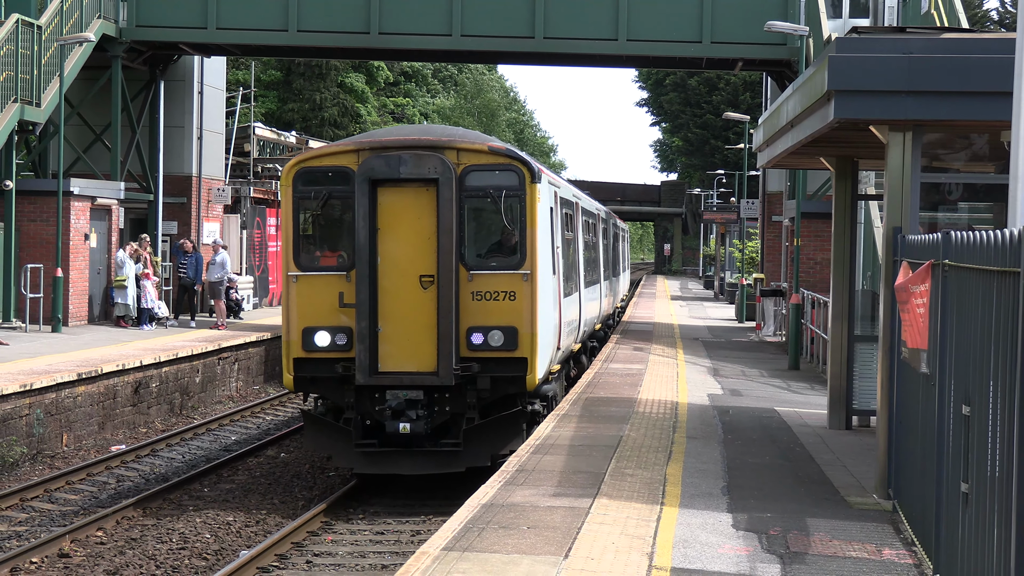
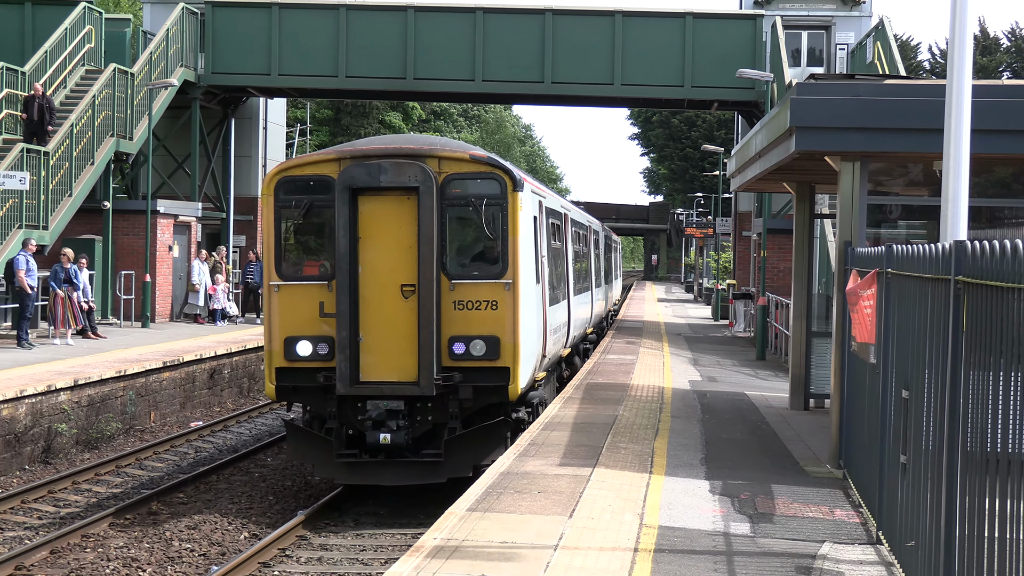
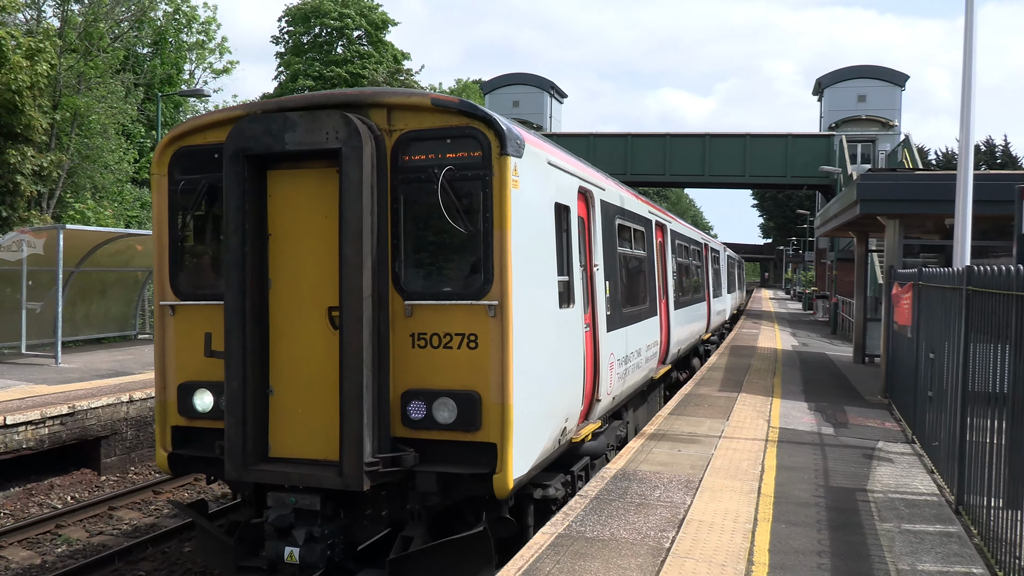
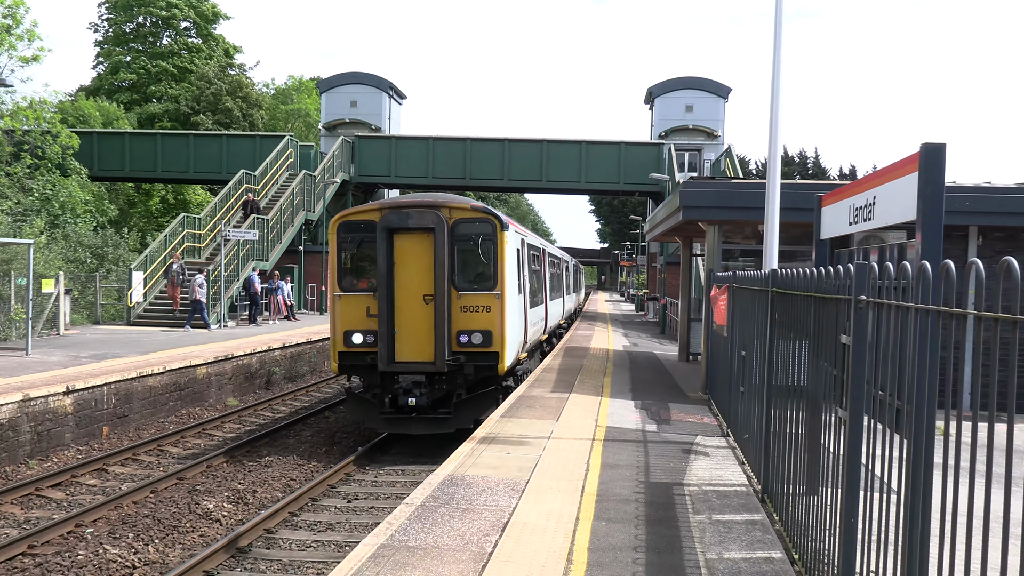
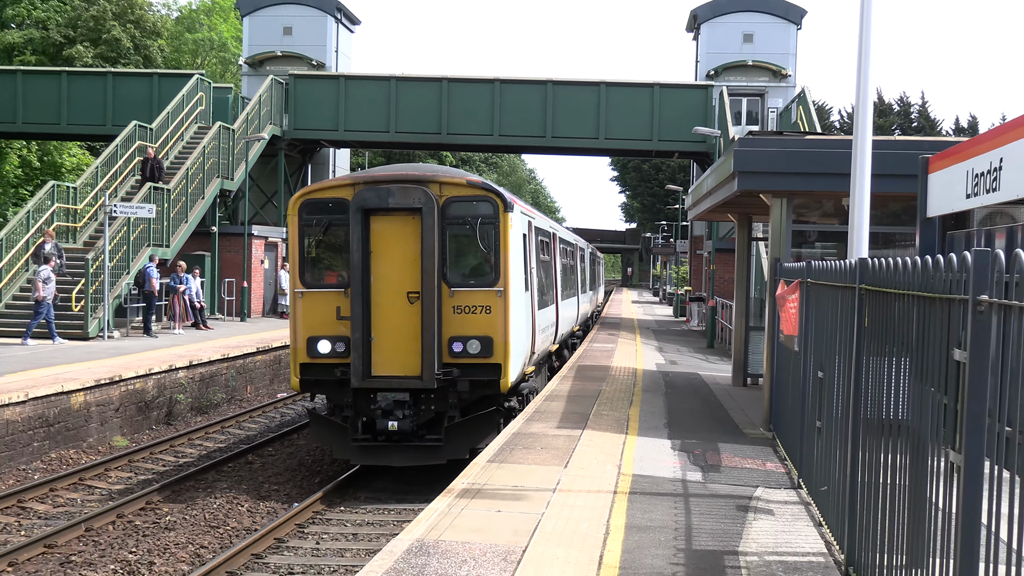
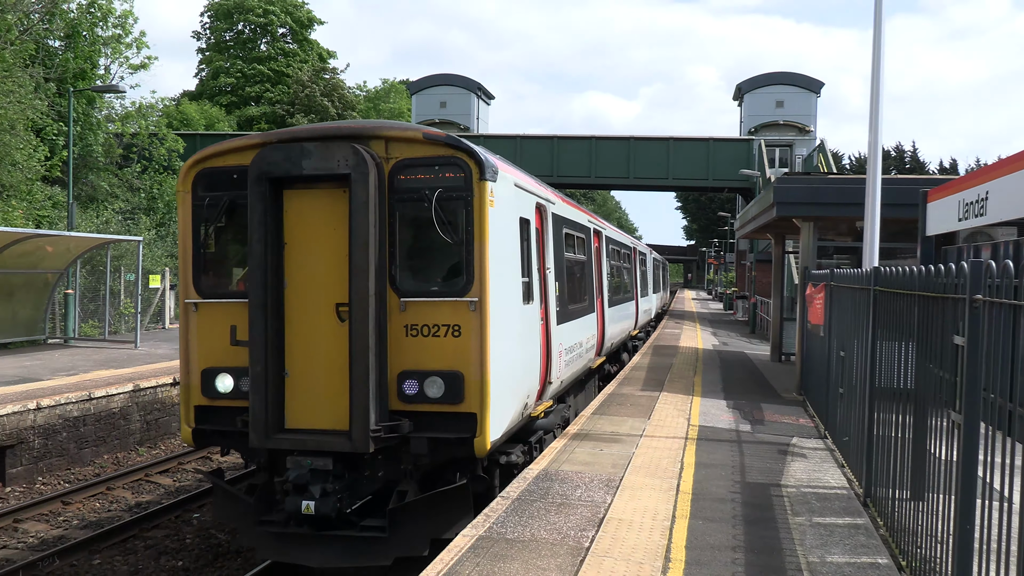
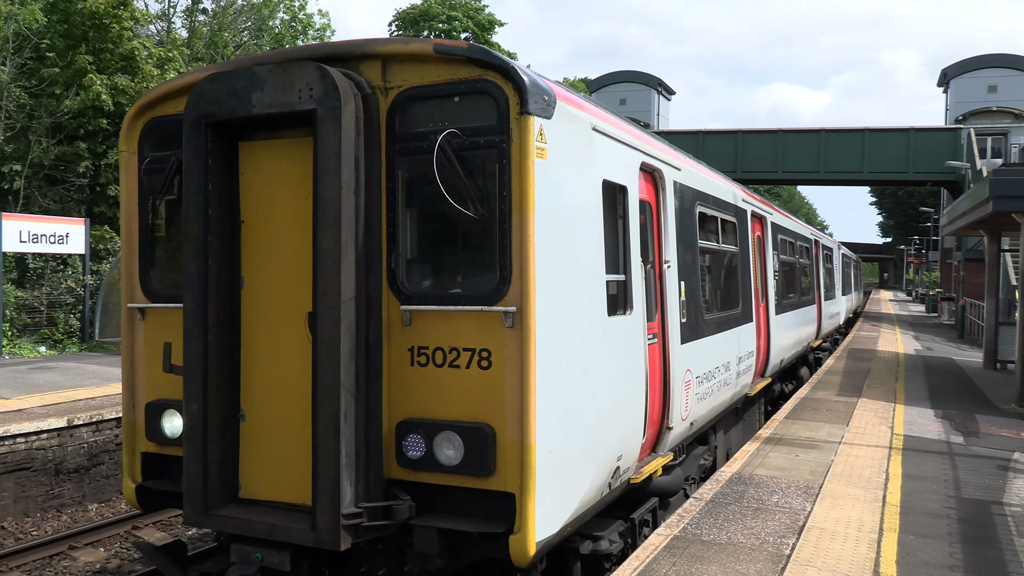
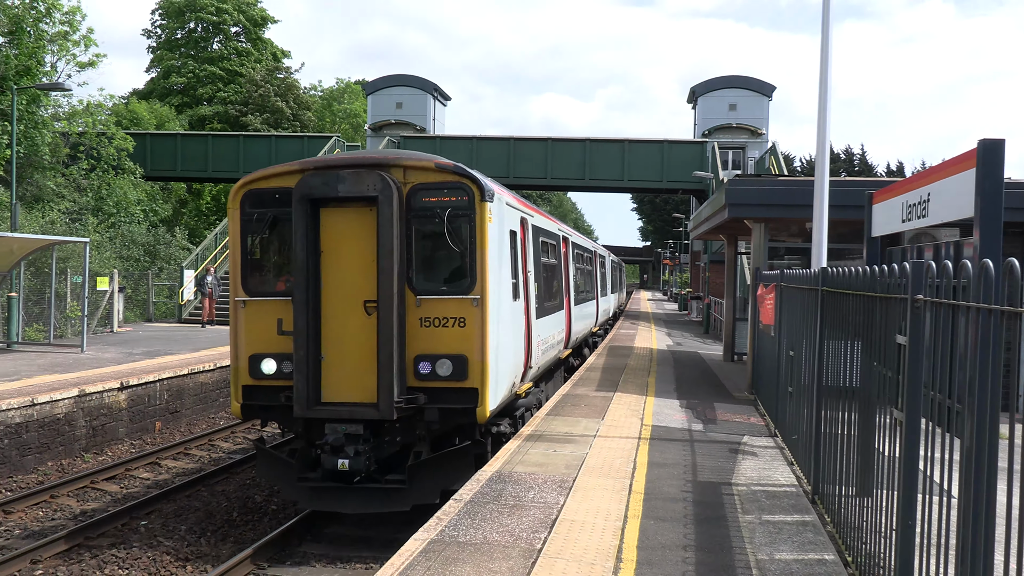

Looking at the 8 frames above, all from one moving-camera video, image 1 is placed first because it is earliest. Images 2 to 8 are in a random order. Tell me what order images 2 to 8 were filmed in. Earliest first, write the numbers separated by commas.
2, 5, 4, 8, 6, 3, 7
